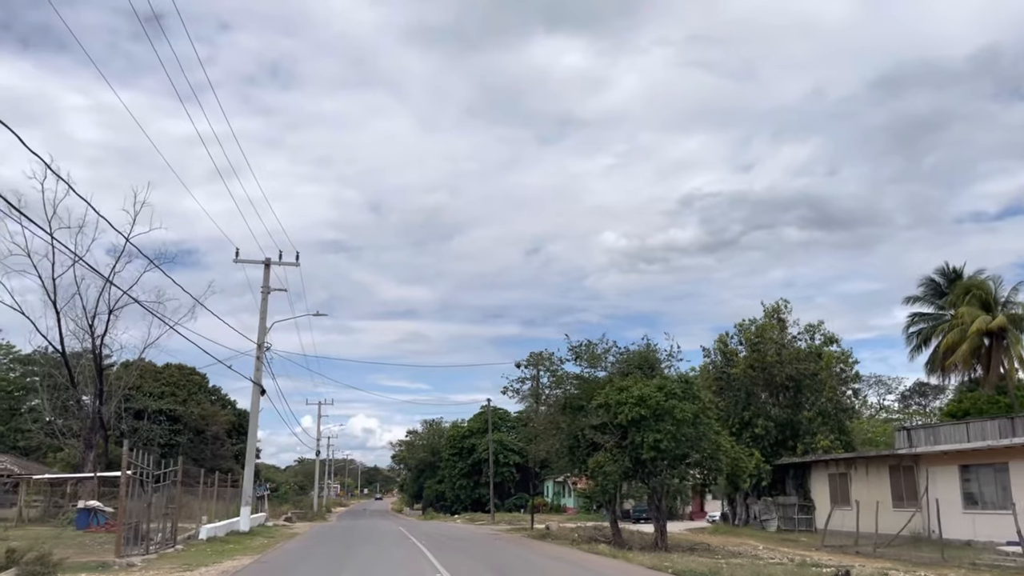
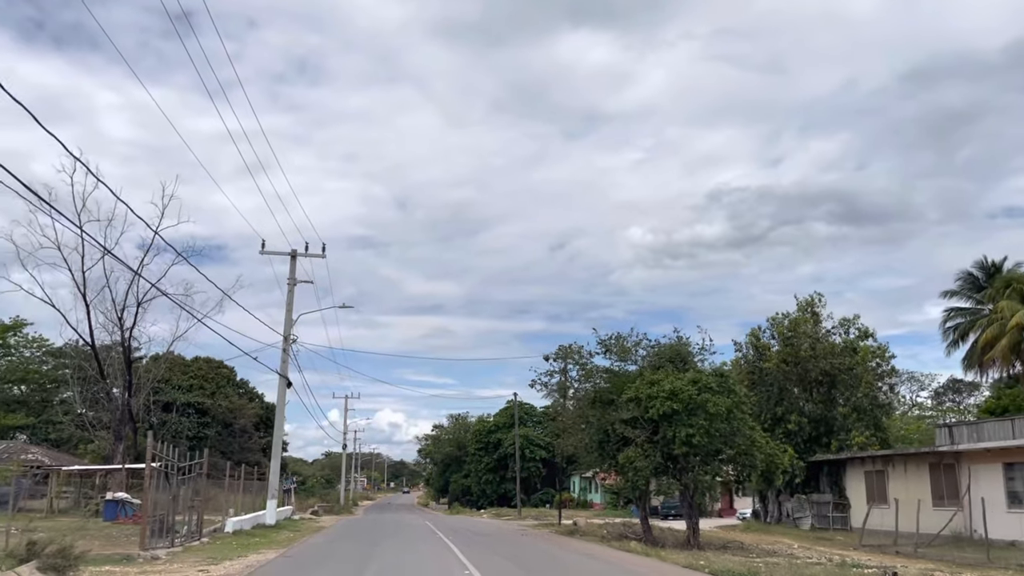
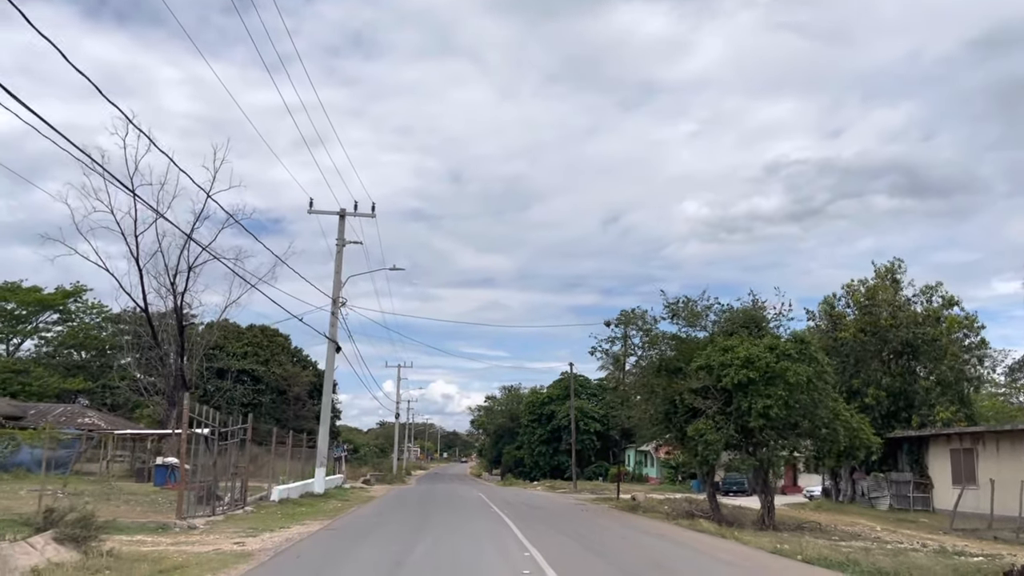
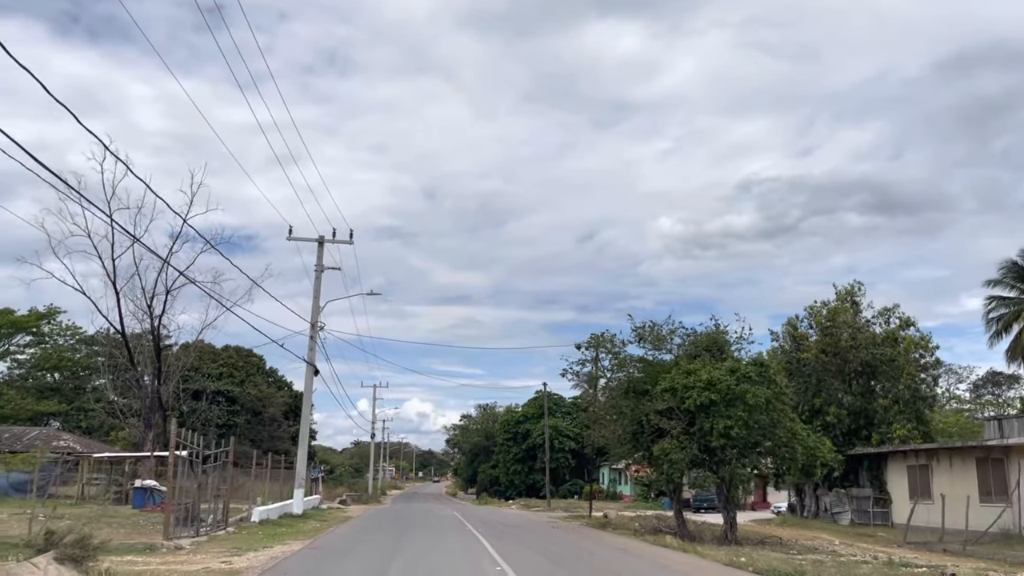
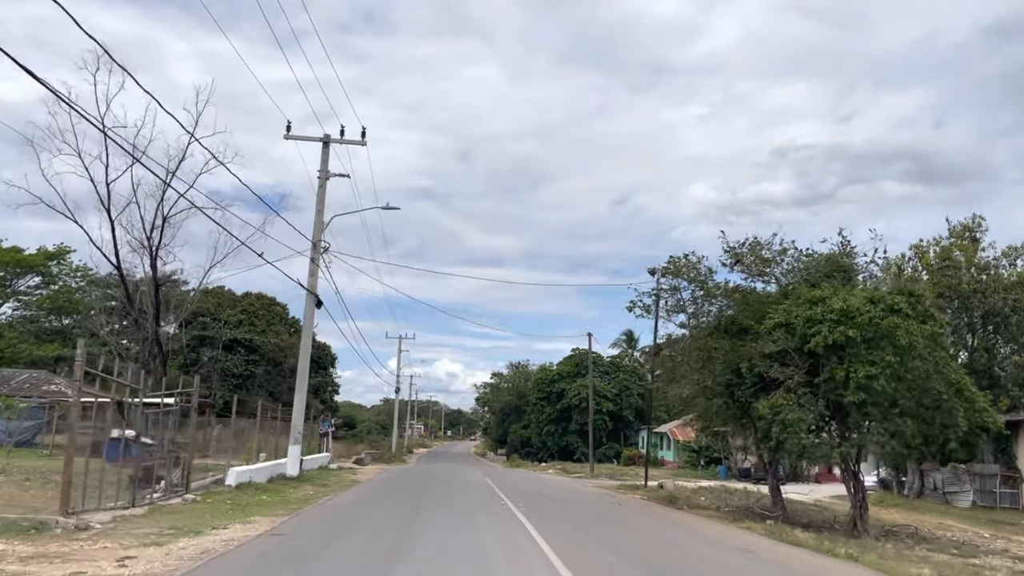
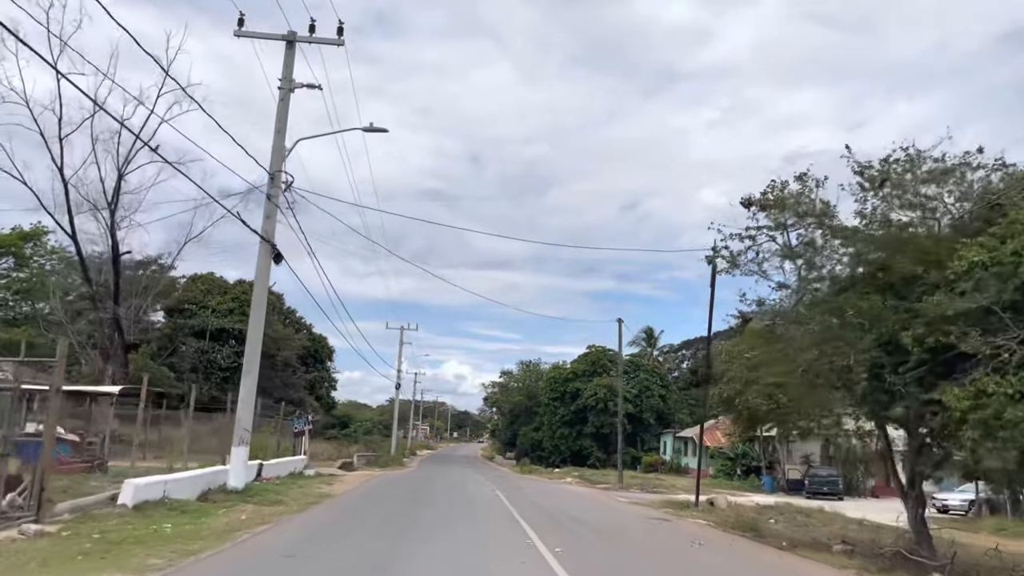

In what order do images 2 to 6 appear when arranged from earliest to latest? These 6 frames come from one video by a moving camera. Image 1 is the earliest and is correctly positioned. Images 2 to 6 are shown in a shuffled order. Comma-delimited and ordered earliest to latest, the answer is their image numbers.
2, 4, 3, 5, 6
